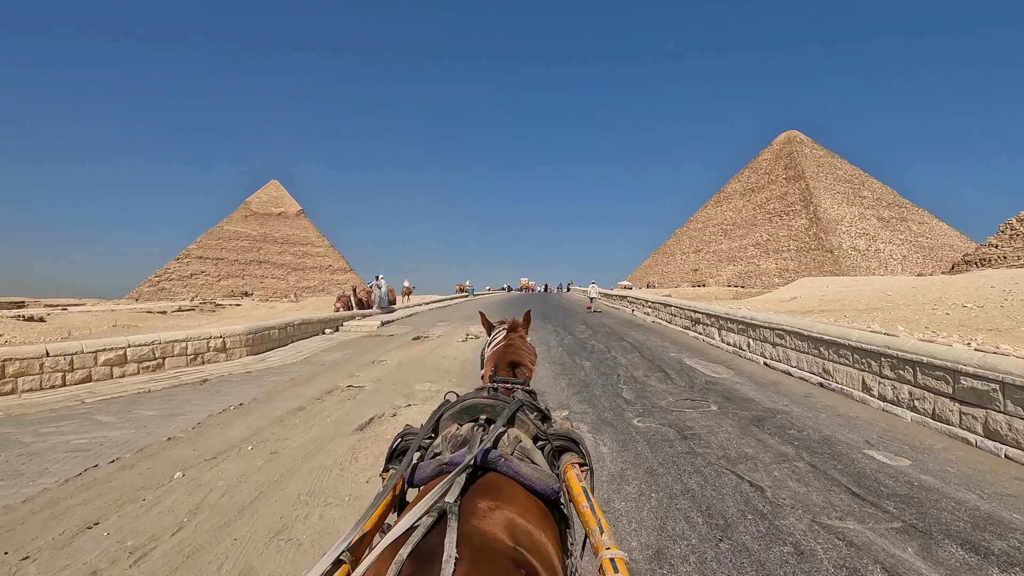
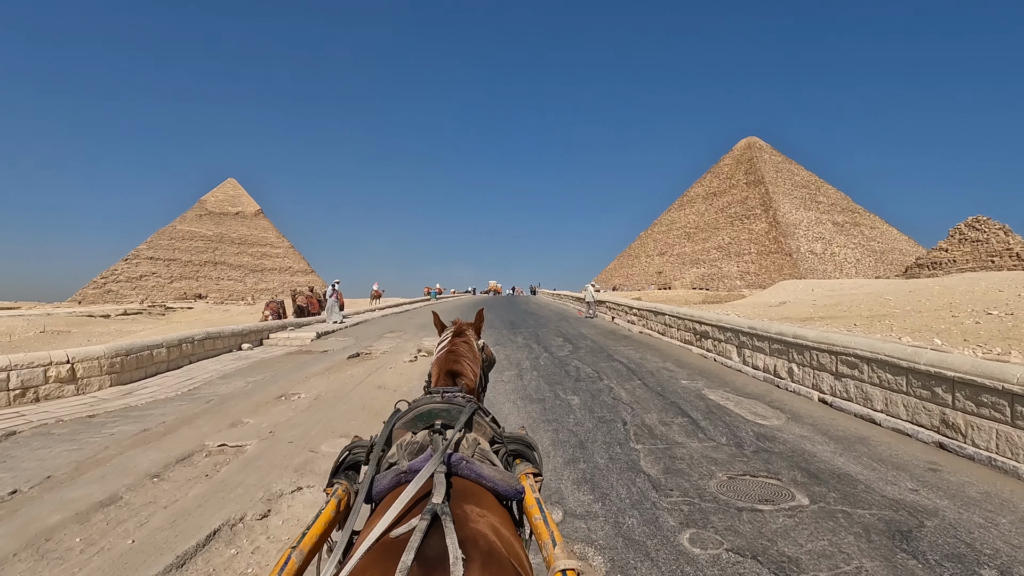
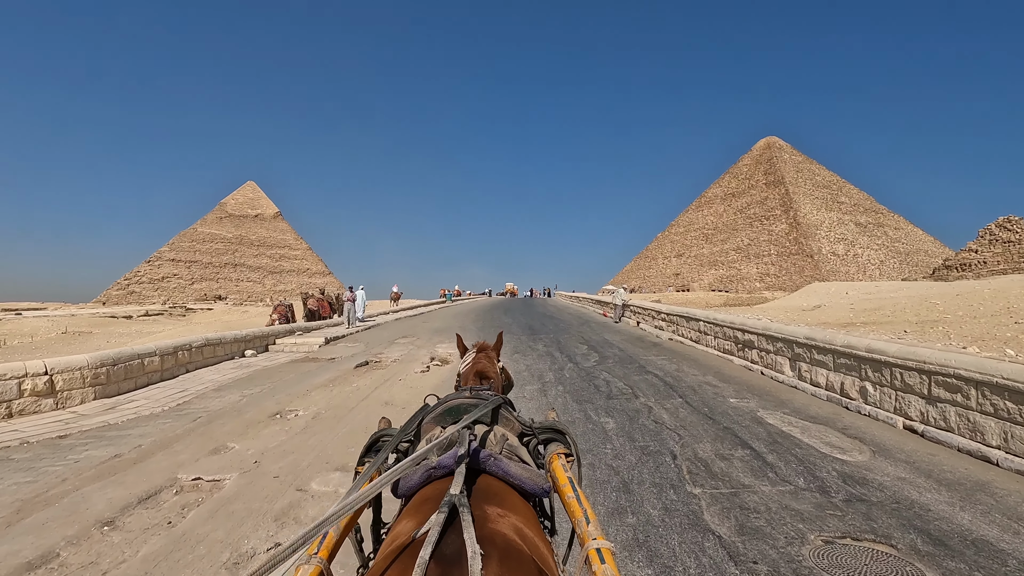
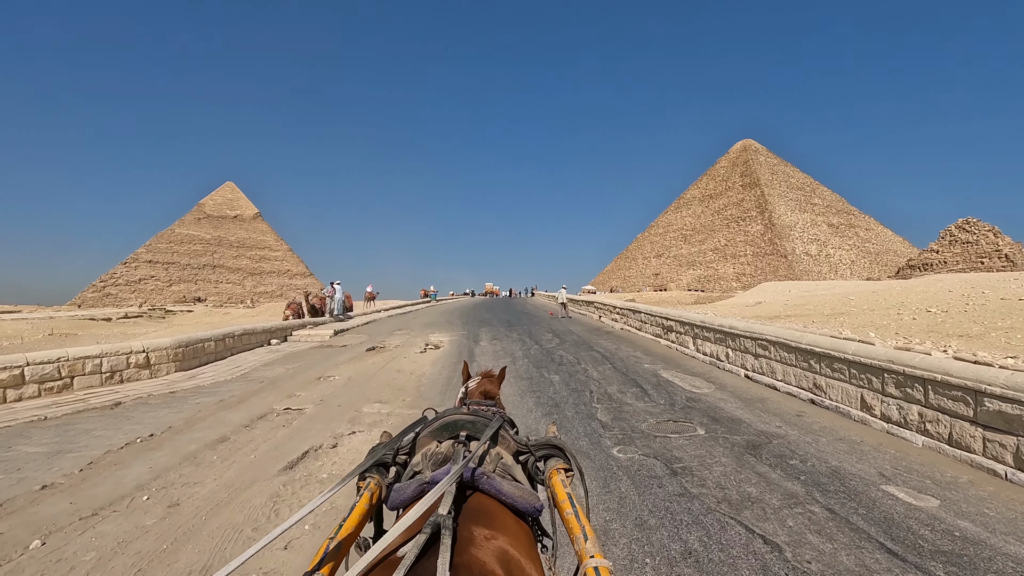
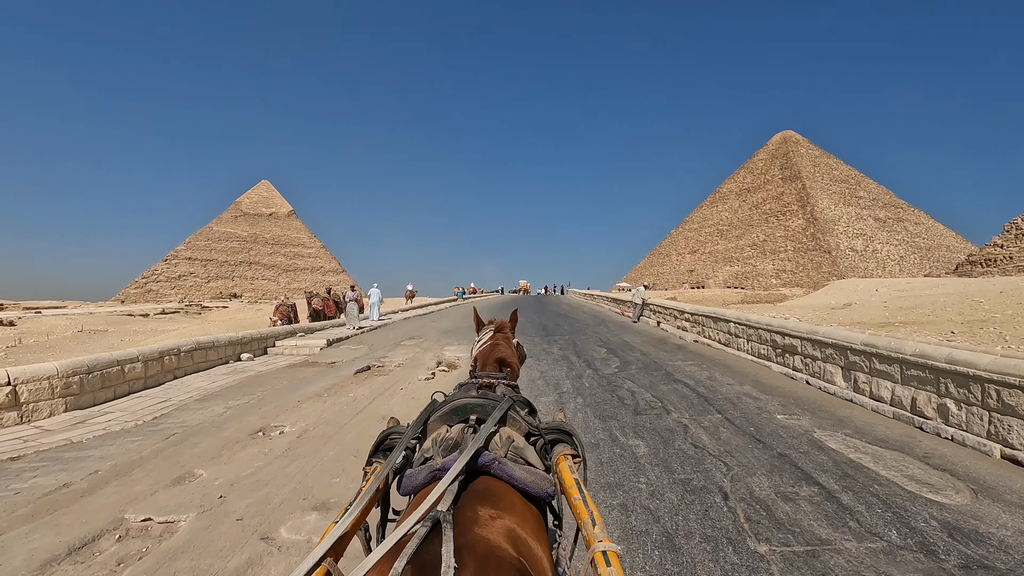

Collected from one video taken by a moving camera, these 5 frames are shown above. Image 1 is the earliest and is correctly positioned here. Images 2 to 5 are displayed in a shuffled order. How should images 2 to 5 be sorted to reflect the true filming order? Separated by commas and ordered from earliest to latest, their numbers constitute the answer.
4, 2, 3, 5
